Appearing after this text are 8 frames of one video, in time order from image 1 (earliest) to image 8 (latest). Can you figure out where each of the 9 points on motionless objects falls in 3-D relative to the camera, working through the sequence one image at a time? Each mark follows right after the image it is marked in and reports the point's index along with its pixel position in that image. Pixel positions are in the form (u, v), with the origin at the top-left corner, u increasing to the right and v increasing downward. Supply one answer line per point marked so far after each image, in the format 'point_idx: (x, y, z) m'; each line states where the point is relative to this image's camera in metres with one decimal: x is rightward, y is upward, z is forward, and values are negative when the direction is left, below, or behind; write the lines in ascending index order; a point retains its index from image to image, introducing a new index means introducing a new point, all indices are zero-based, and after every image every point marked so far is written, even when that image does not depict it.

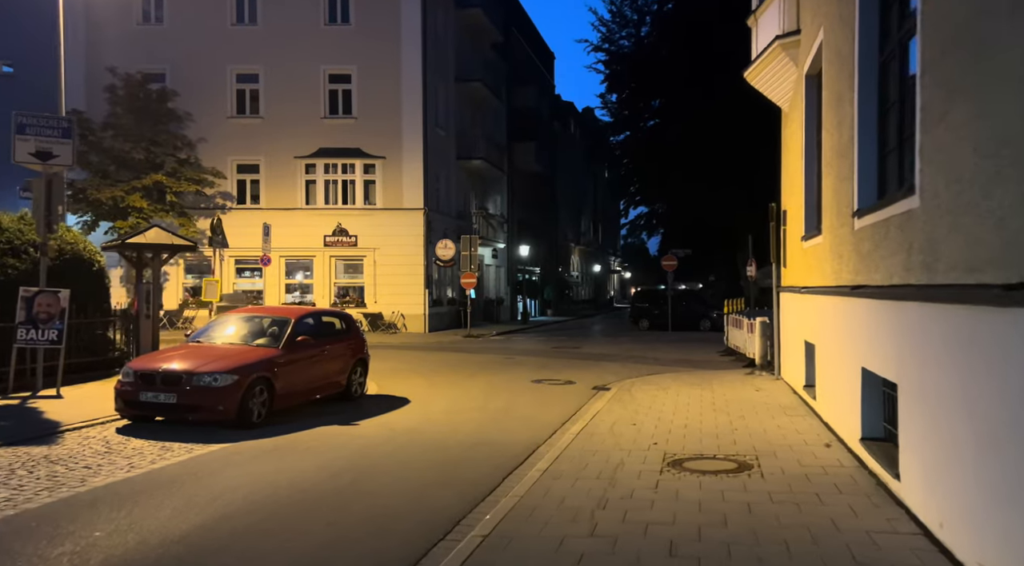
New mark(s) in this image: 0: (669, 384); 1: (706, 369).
0: (+3.0, -2.0, +15.8) m
1: (+4.4, -2.0, +19.0) m
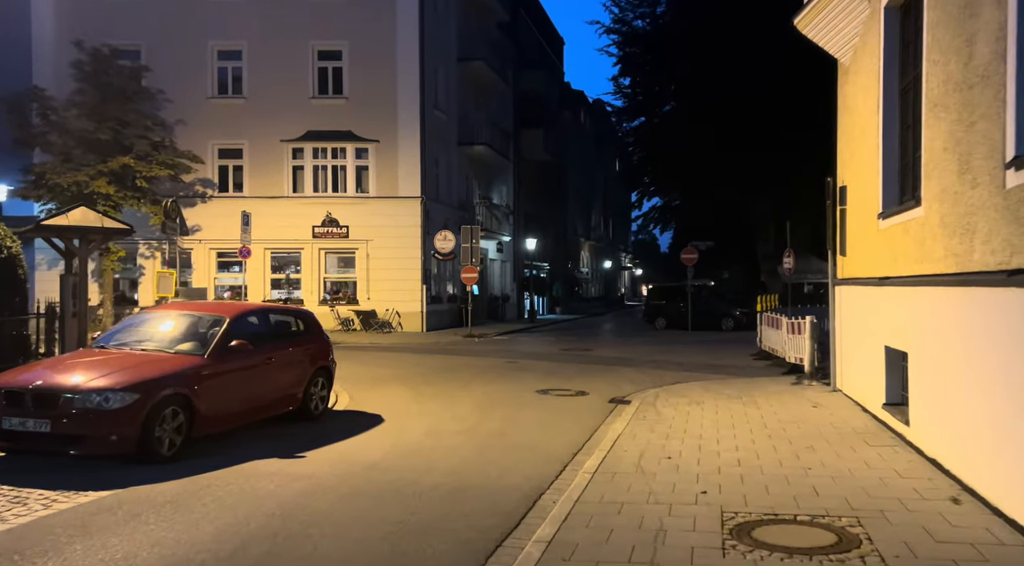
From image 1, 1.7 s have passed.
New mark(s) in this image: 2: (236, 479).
0: (+3.0, -1.8, +13.1) m
1: (+4.5, -1.9, +16.3) m
2: (-2.4, -1.7, +7.2) m
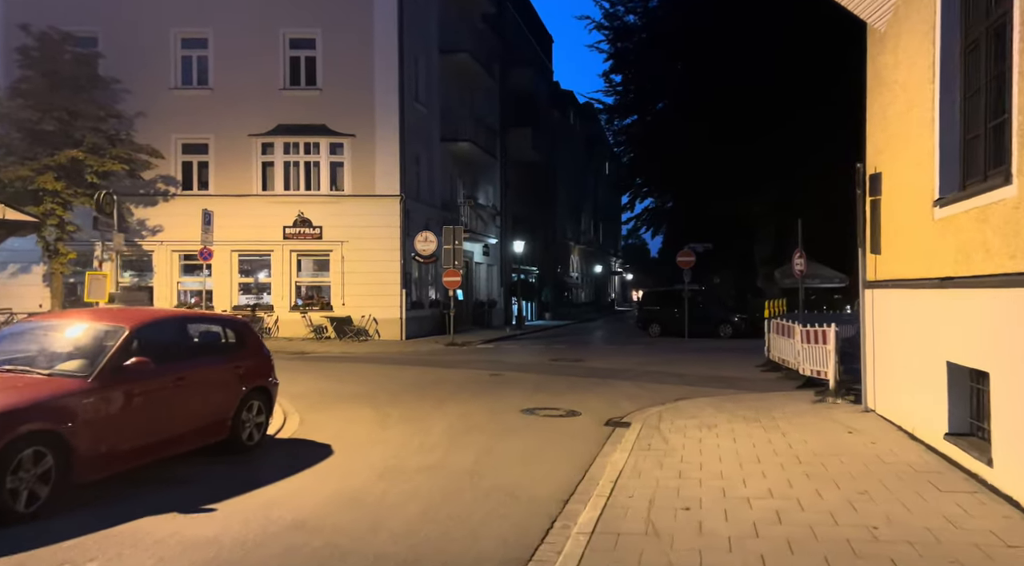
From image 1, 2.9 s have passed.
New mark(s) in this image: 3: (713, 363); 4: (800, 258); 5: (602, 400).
0: (+2.7, -1.9, +11.3) m
1: (+4.2, -1.9, +14.5) m
2: (-2.6, -1.7, +5.3) m
3: (+4.6, -1.9, +19.2) m
4: (+6.5, +0.6, +18.7) m
5: (+1.4, -1.9, +13.6) m
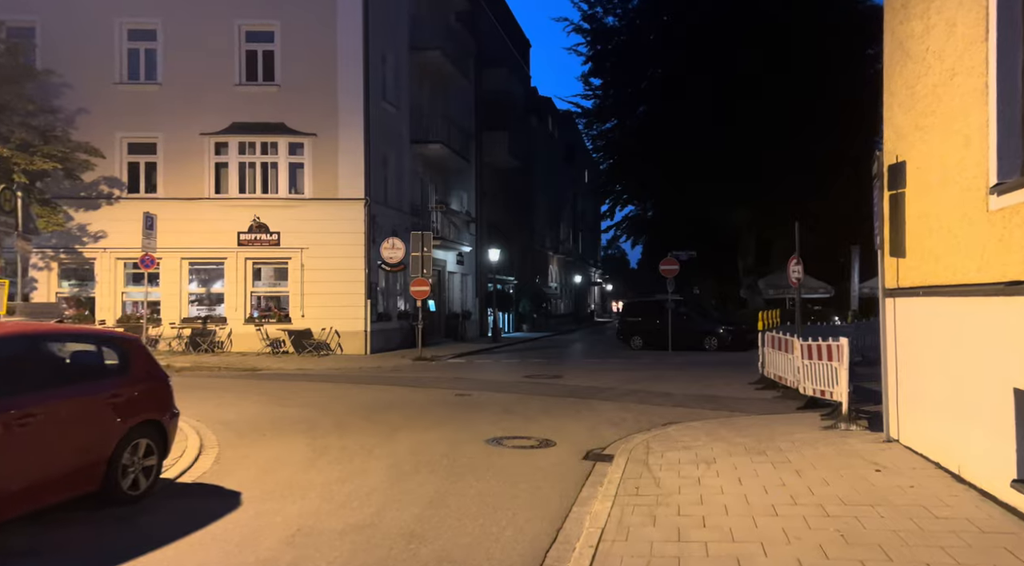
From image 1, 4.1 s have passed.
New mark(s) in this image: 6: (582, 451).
0: (+2.3, -2.0, +9.6) m
1: (+3.7, -2.1, +12.9) m
2: (-2.9, -1.7, +3.5) m
3: (+4.0, -2.1, +17.5) m
4: (+5.9, +0.4, +17.2) m
5: (+1.0, -2.0, +11.9) m
6: (+0.8, -2.0, +10.1) m
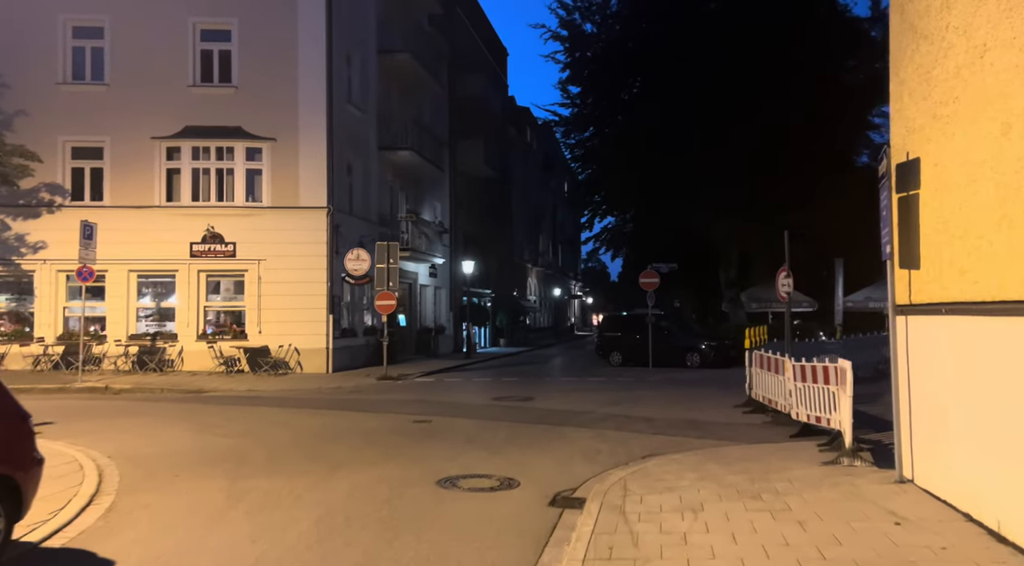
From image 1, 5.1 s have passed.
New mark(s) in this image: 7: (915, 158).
0: (+1.8, -2.1, +8.2) m
1: (+3.1, -2.3, +11.5) m
2: (-3.2, -1.8, +2.0) m
3: (+3.3, -2.3, +16.2) m
4: (+5.2, +0.1, +15.9) m
5: (+0.4, -2.2, +10.5) m
6: (+0.4, -2.2, +8.7) m
7: (+4.0, +1.2, +8.2) m
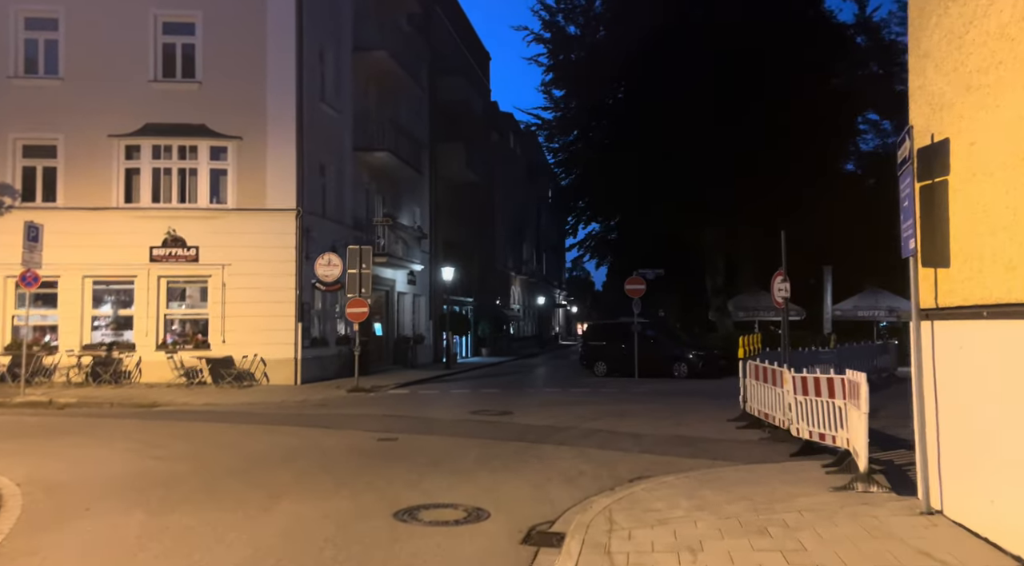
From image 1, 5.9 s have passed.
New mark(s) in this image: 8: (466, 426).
0: (+1.5, -2.1, +7.1) m
1: (+2.8, -2.3, +10.4) m
2: (-3.4, -1.7, +0.8) m
3: (+2.9, -2.4, +15.0) m
4: (+4.8, 0.0, +14.9) m
5: (+0.1, -2.3, +9.3) m
6: (+0.1, -2.2, +7.5) m
7: (+3.7, +1.2, +7.1) m
8: (-0.8, -2.4, +14.0) m
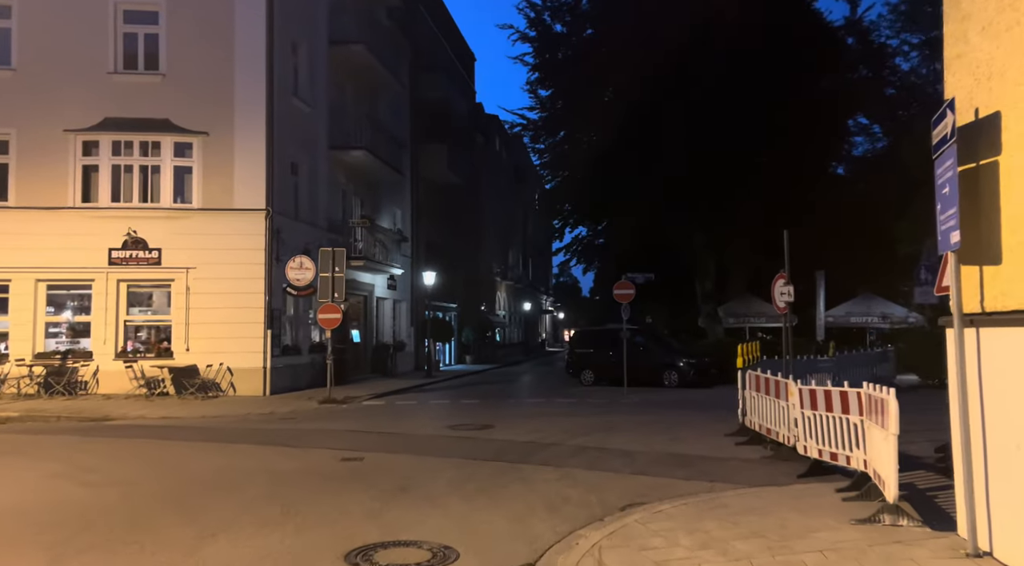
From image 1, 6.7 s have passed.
0: (+1.3, -2.1, +5.9) m
1: (+2.5, -2.3, +9.2) m
2: (-3.5, -1.7, -0.4) m
3: (+2.6, -2.5, +13.9) m
4: (+4.5, 0.0, +13.8) m
5: (-0.1, -2.3, +8.2) m
6: (-0.1, -2.2, +6.3) m
7: (+3.5, +1.2, +6.0) m
8: (-1.1, -2.5, +12.8) m
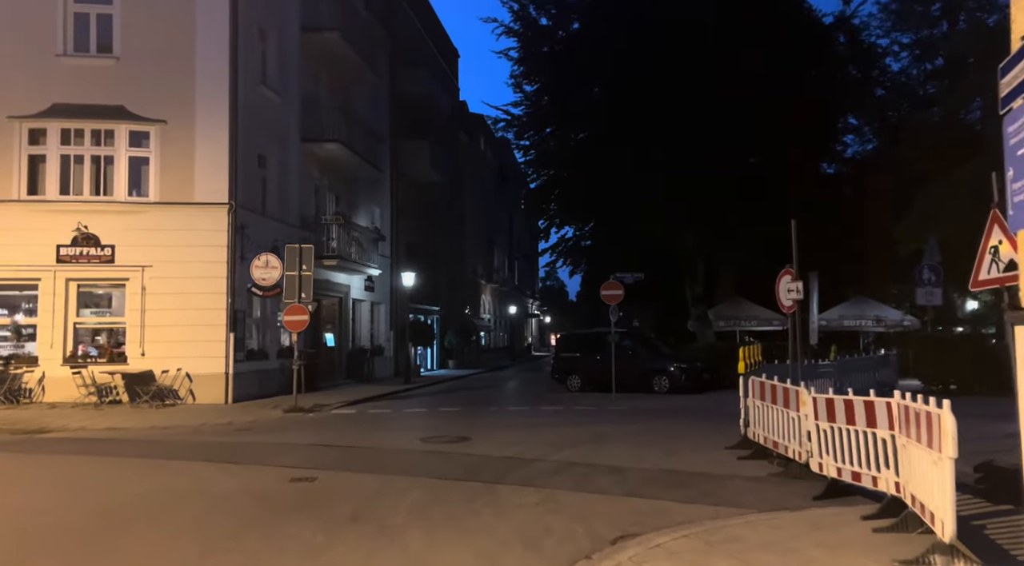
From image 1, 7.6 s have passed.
0: (+1.1, -2.0, +4.6) m
1: (+2.3, -2.3, +7.9) m
2: (-3.6, -1.6, -1.9) m
3: (+2.2, -2.4, +12.6) m
4: (+4.1, 0.0, +12.5) m
5: (-0.4, -2.2, +6.8) m
6: (-0.3, -2.1, +4.9) m
7: (+3.3, +1.3, +4.7) m
8: (-1.4, -2.4, +11.4) m
